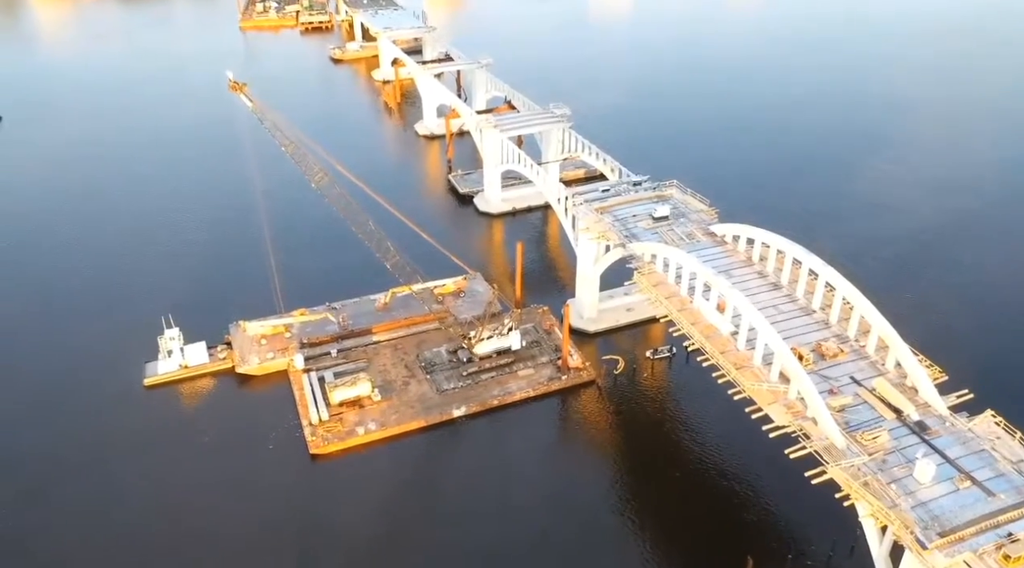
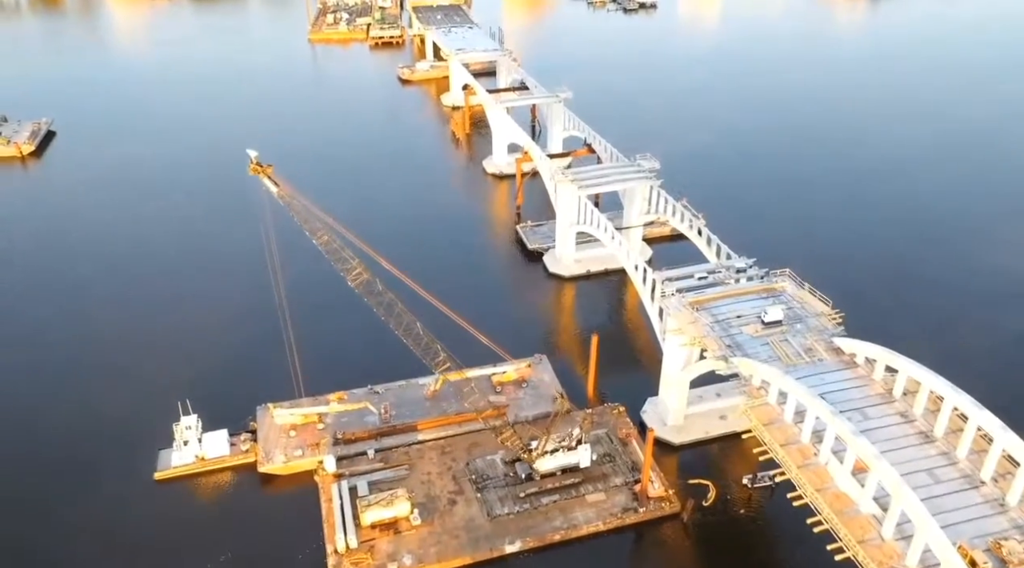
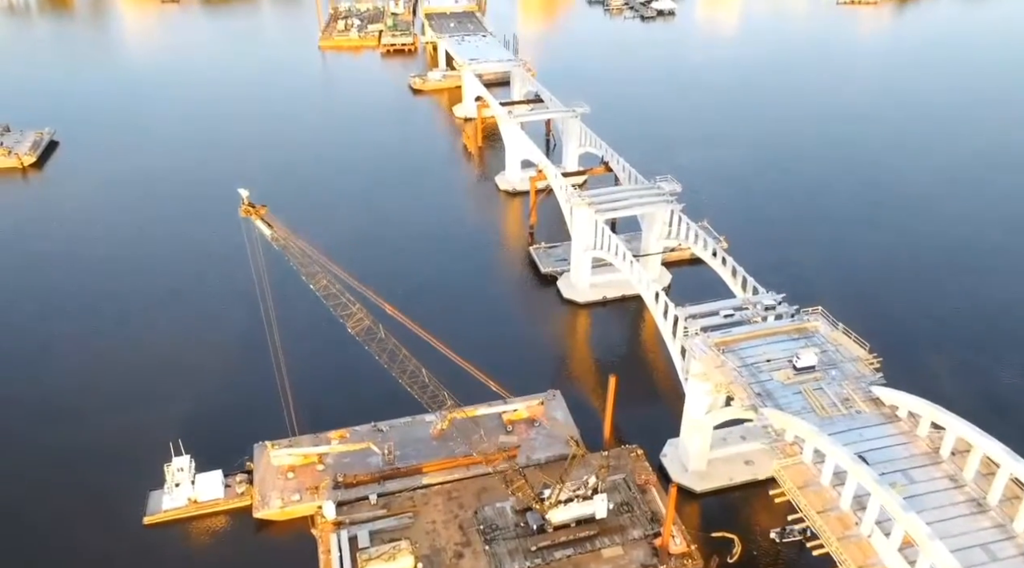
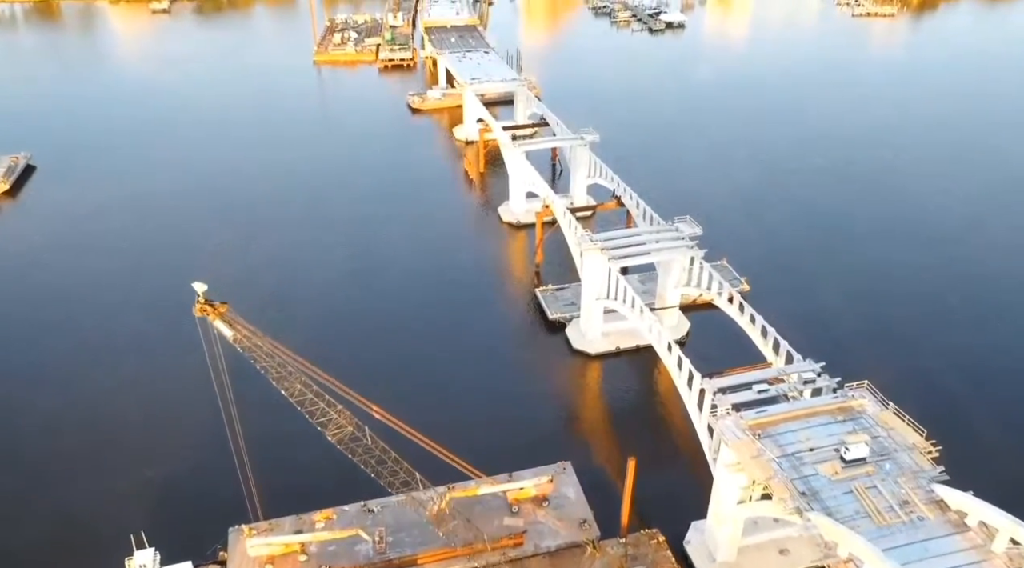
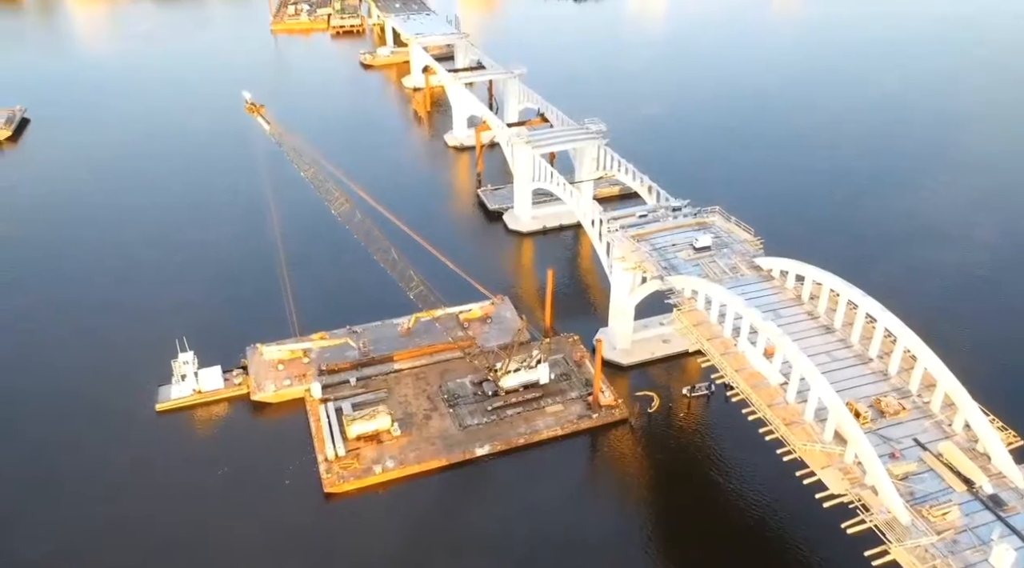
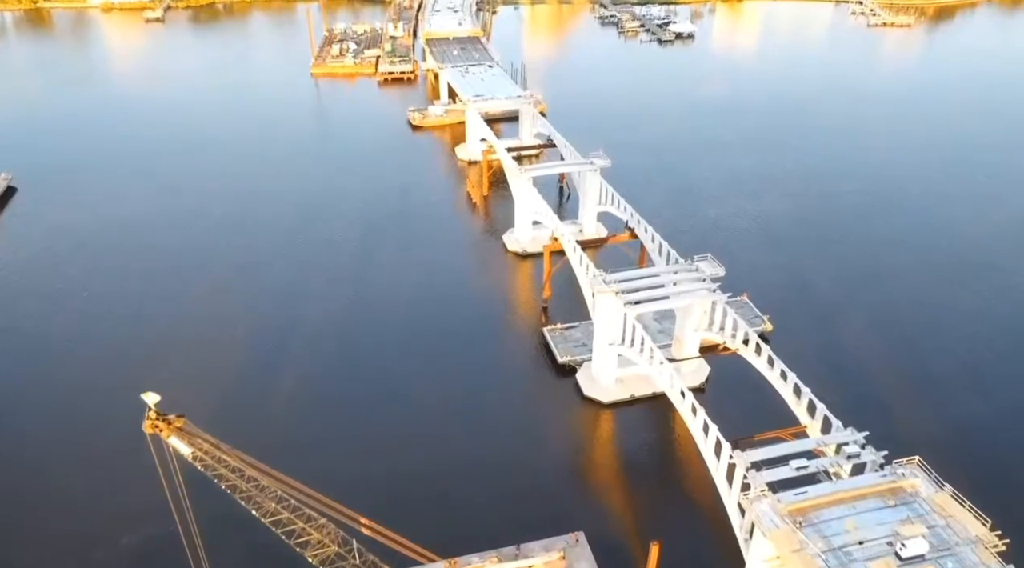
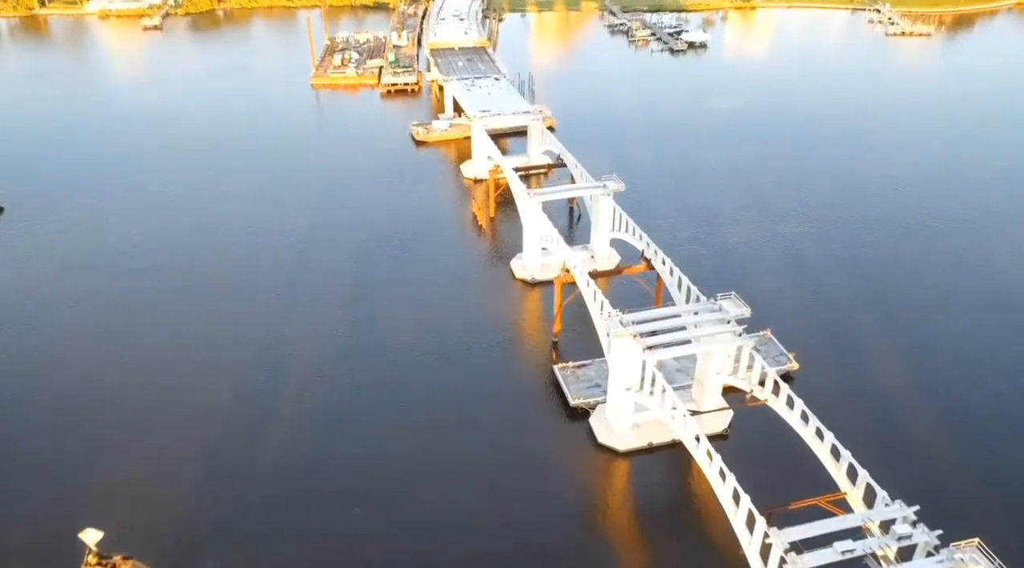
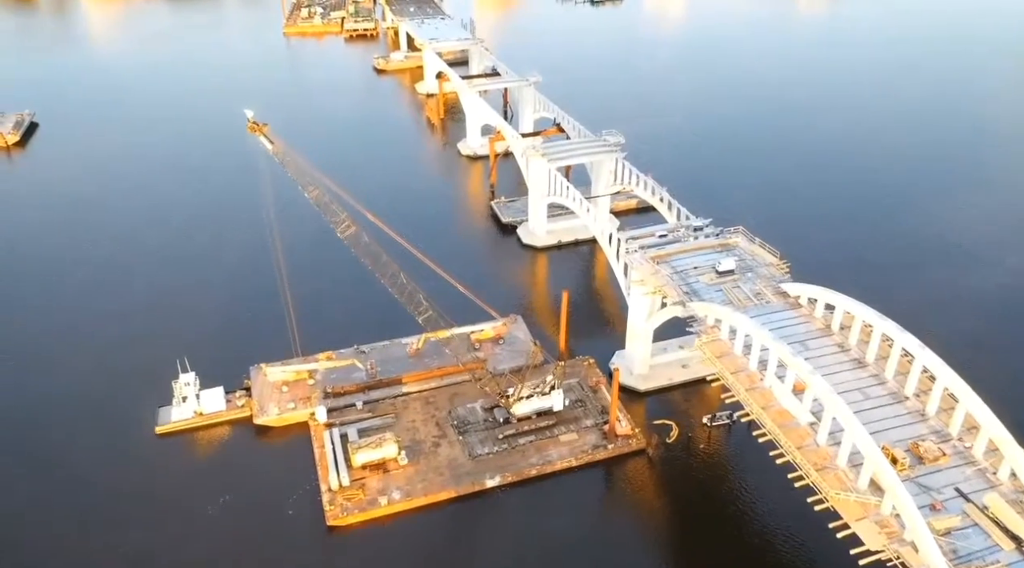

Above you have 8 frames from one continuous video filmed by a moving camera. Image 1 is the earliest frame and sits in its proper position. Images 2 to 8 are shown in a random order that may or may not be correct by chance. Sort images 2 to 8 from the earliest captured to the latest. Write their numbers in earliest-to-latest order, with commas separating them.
5, 8, 2, 3, 4, 6, 7
